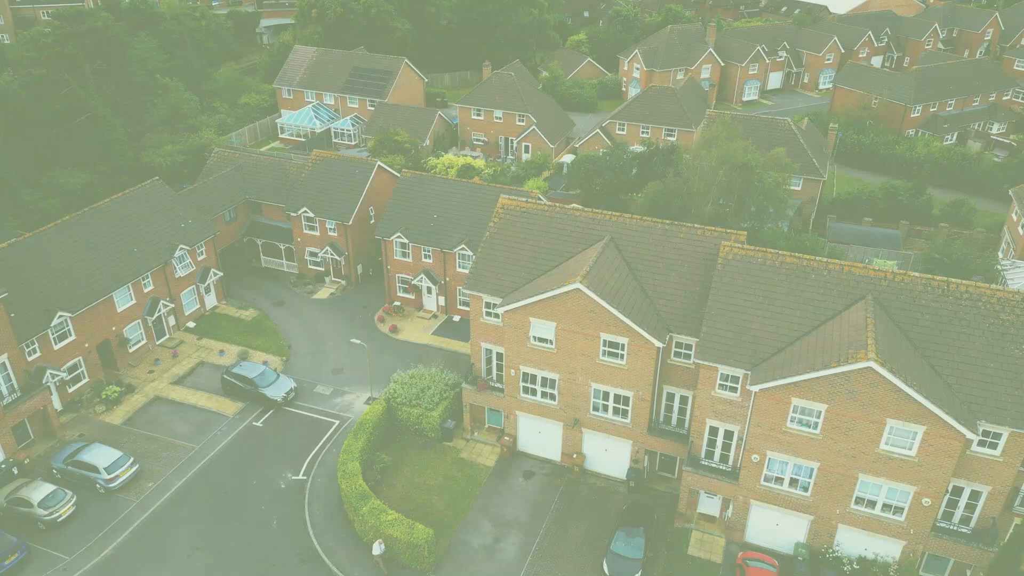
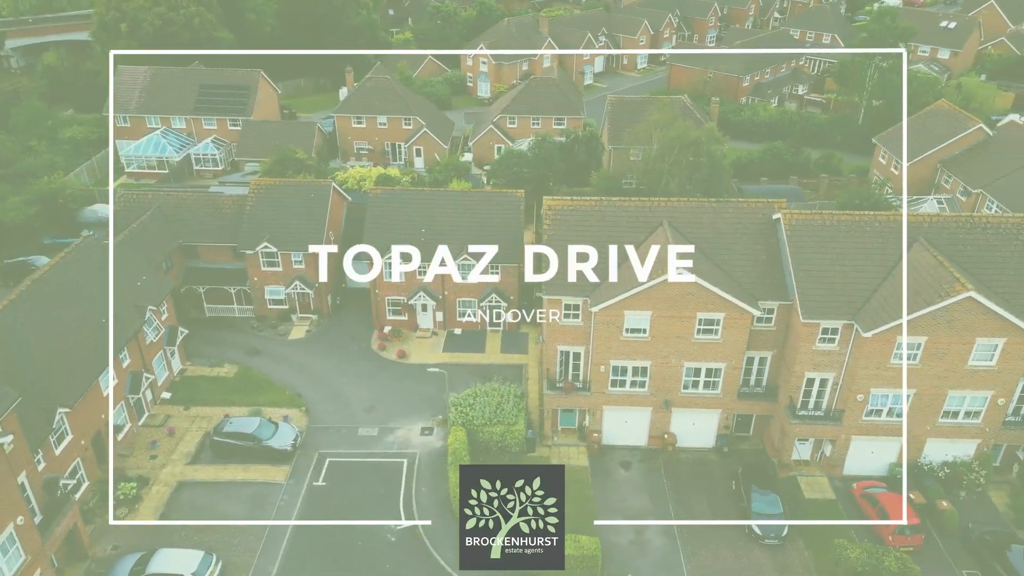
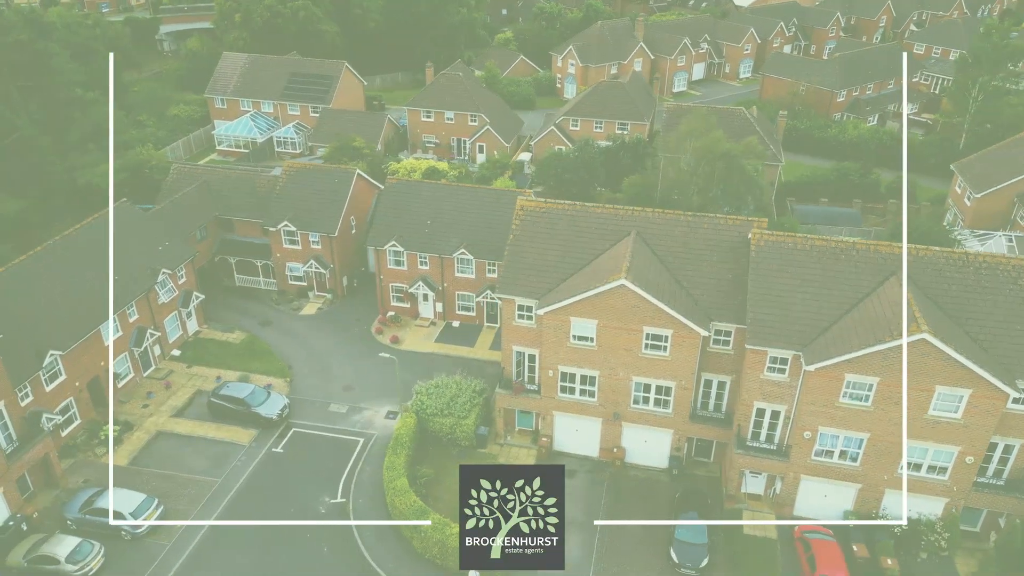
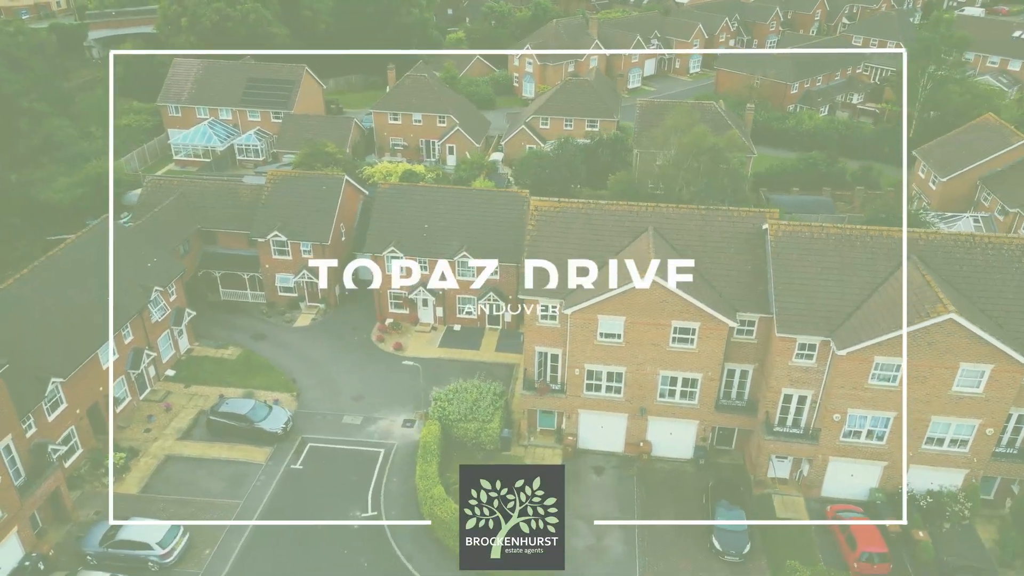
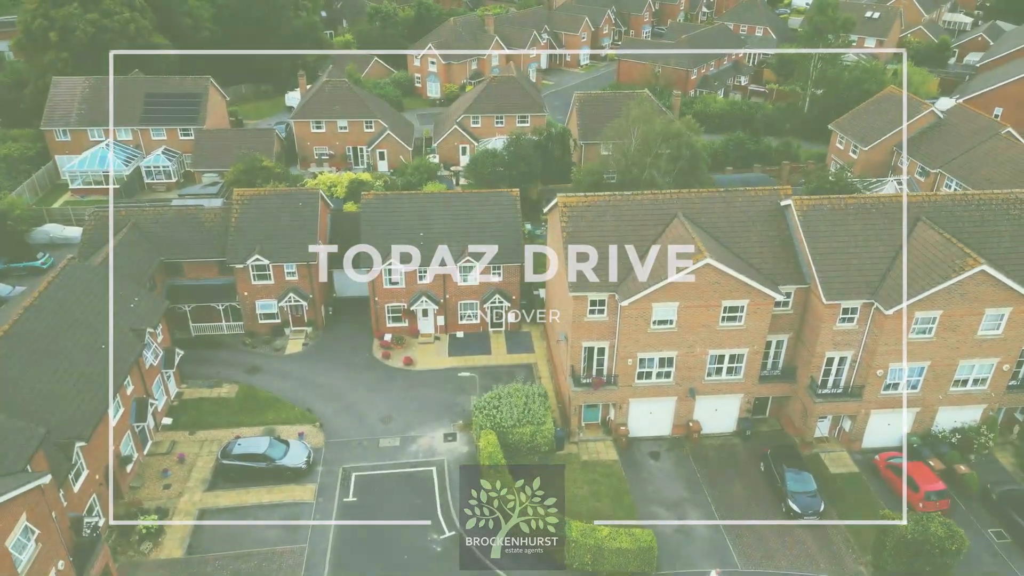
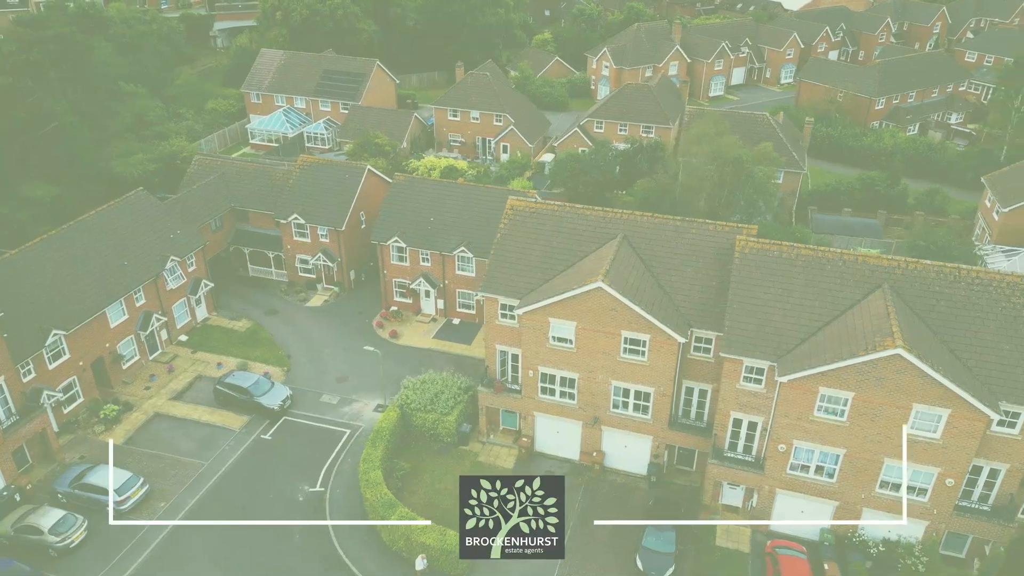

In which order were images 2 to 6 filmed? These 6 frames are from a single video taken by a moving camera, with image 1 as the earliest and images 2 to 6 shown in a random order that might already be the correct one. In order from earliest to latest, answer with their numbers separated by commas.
6, 3, 4, 2, 5
